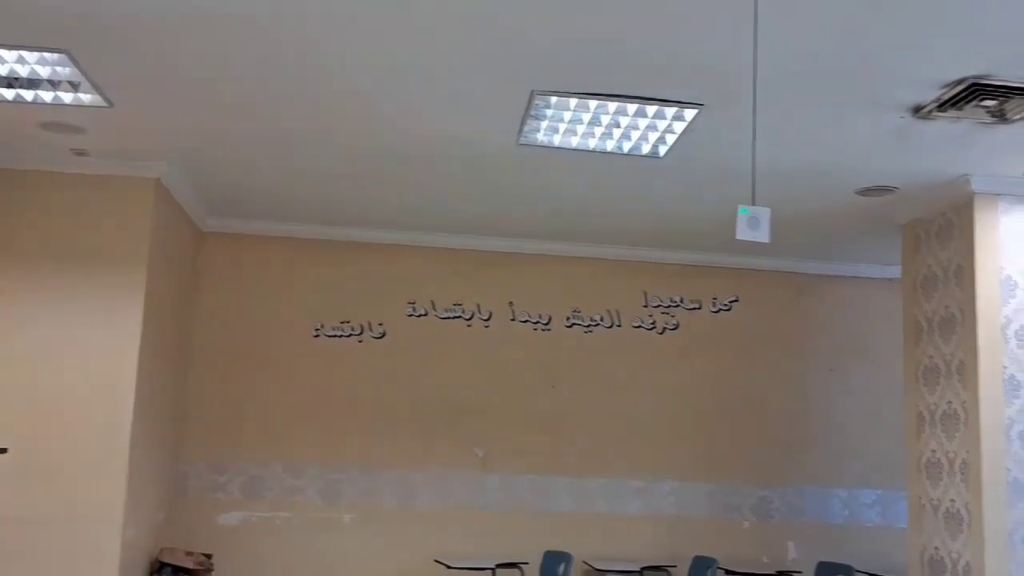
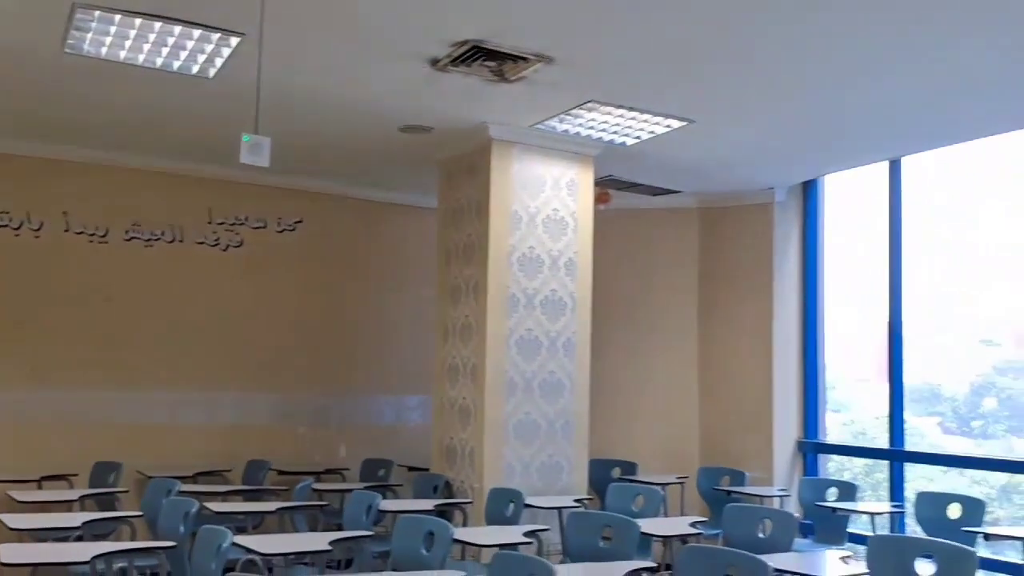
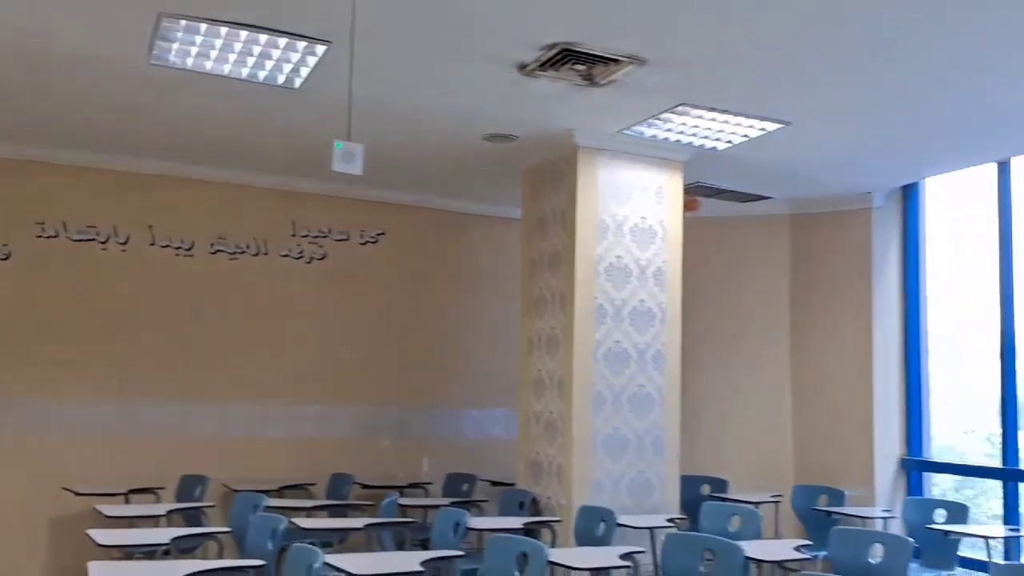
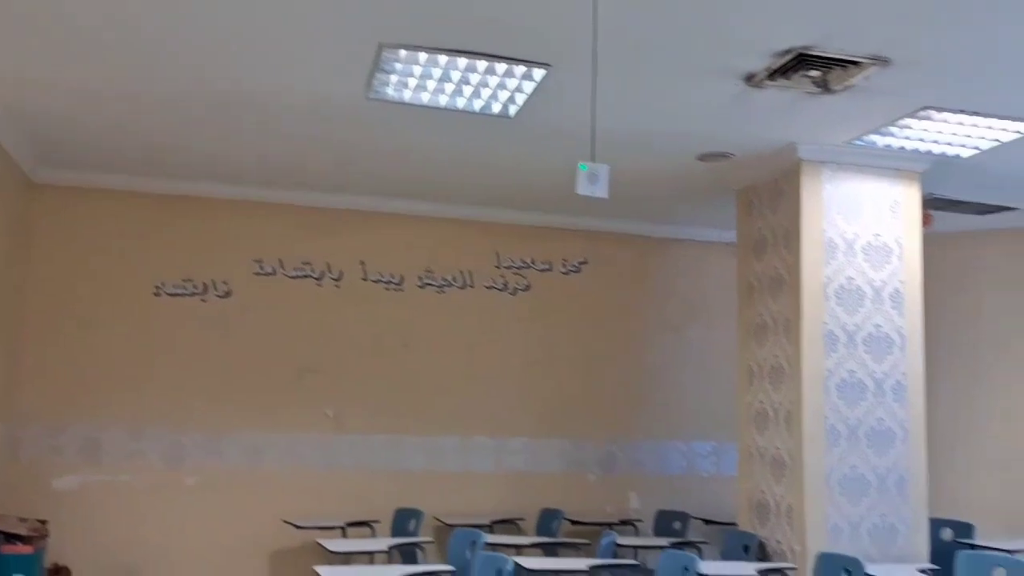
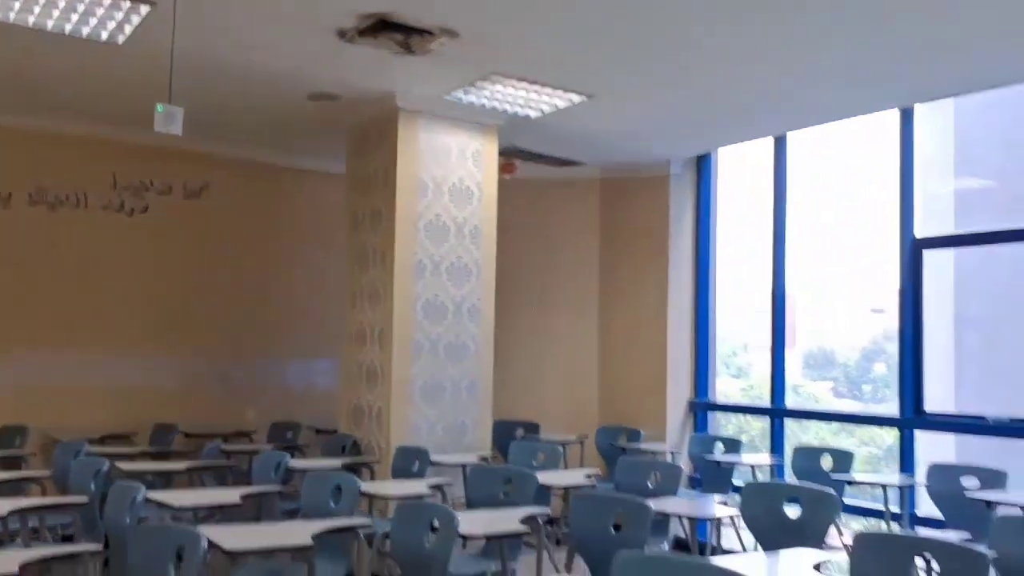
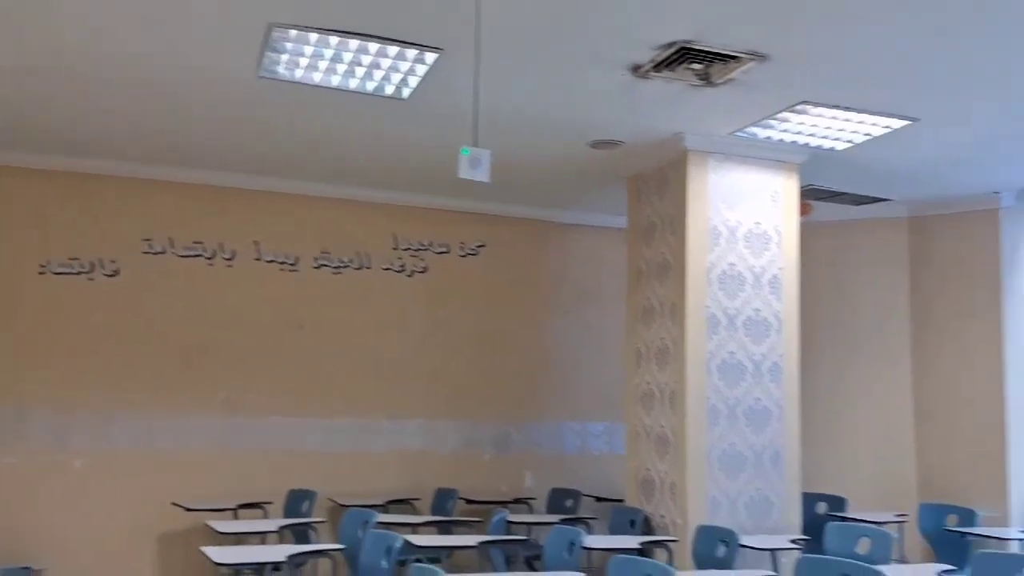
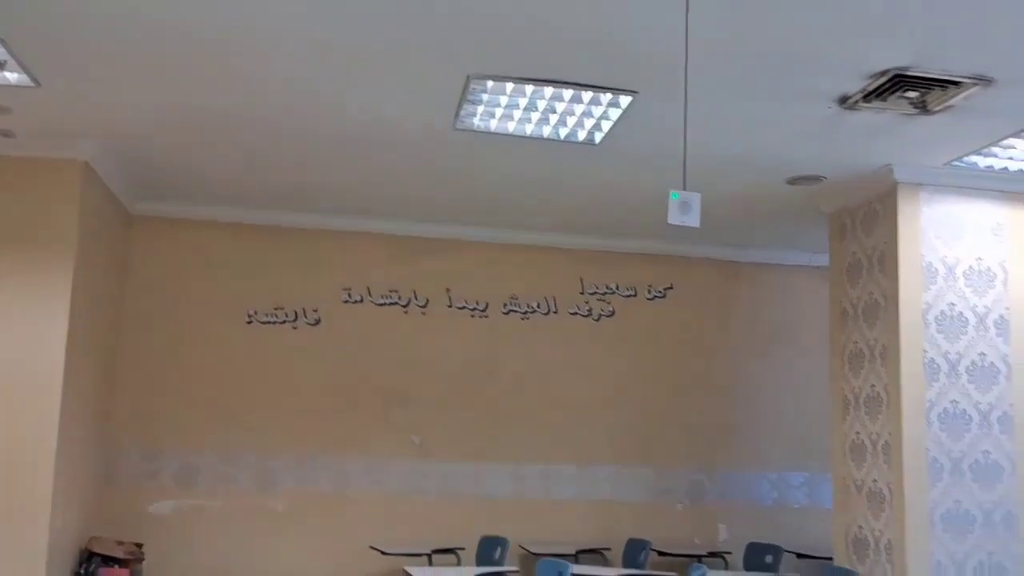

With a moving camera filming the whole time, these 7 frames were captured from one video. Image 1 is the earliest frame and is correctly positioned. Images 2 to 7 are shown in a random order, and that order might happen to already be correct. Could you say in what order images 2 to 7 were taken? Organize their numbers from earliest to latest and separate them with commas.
7, 4, 6, 3, 2, 5
